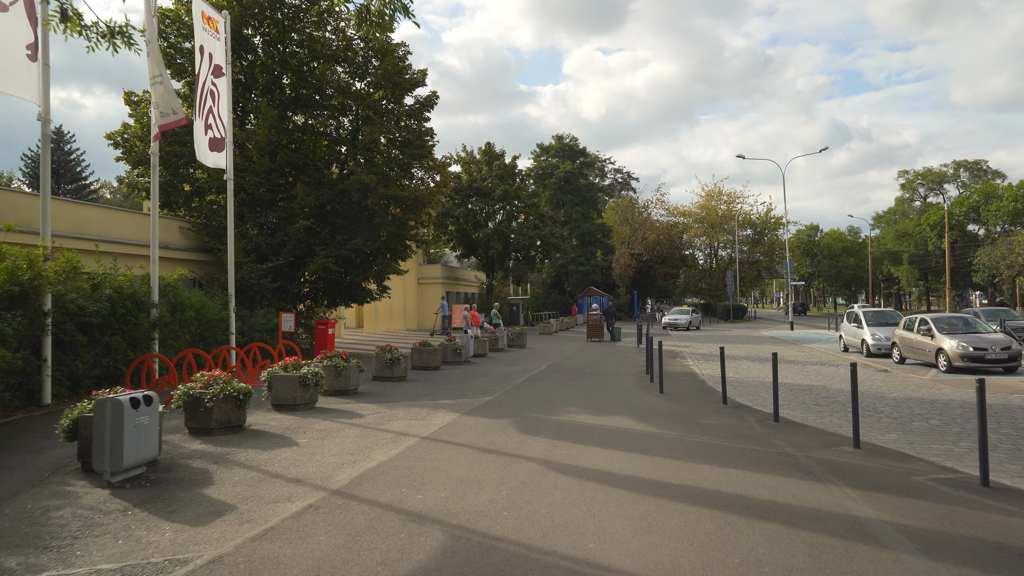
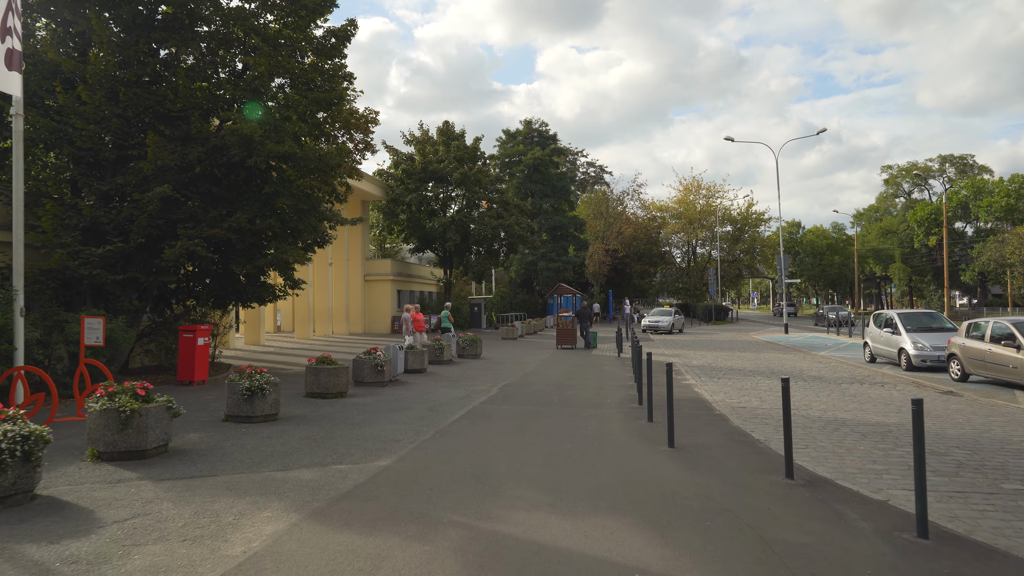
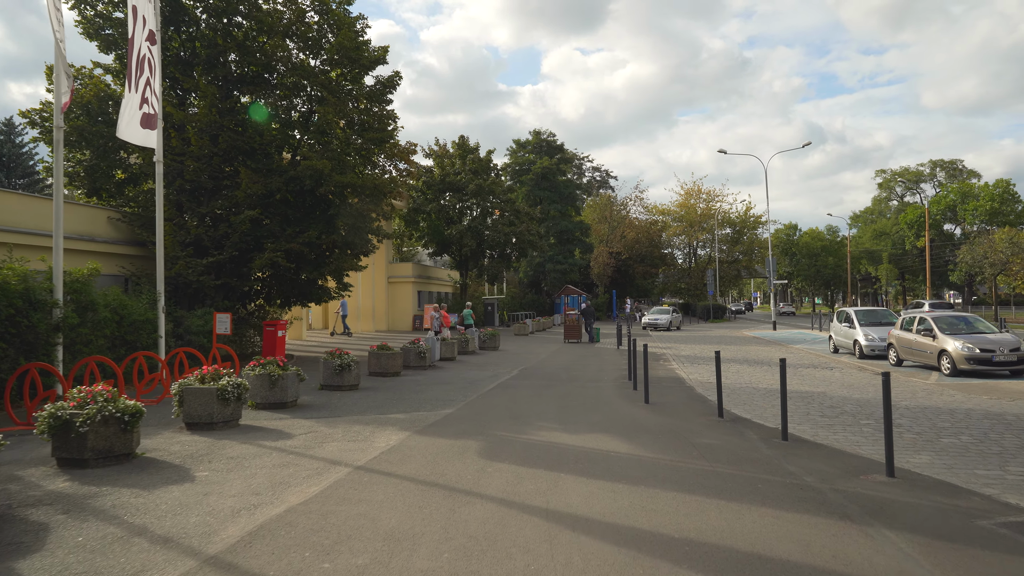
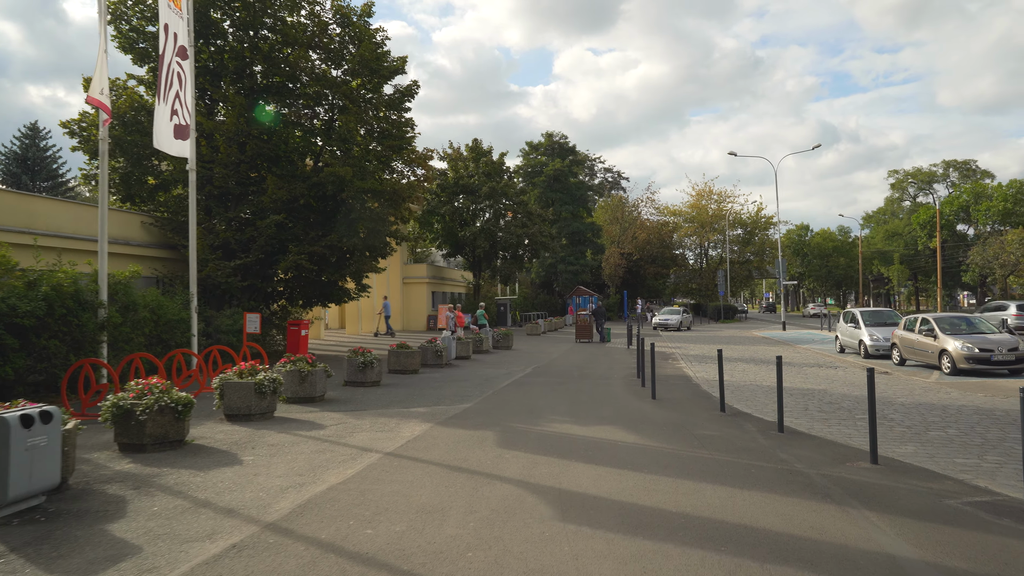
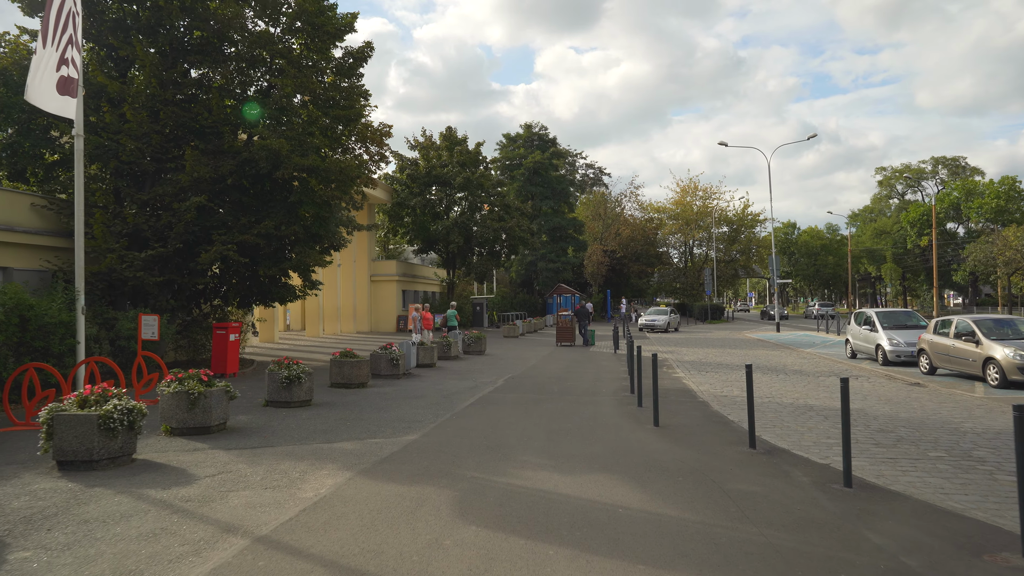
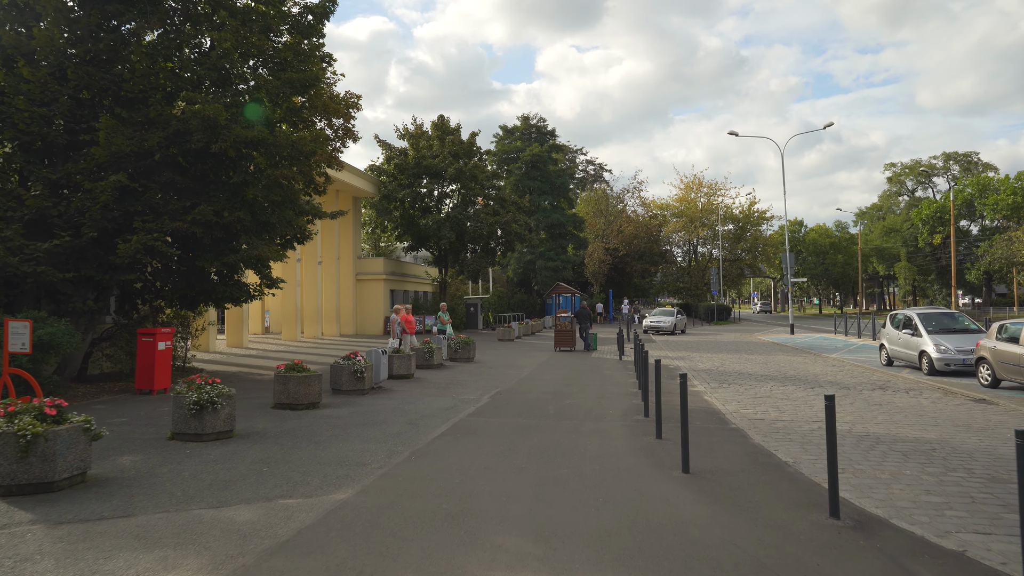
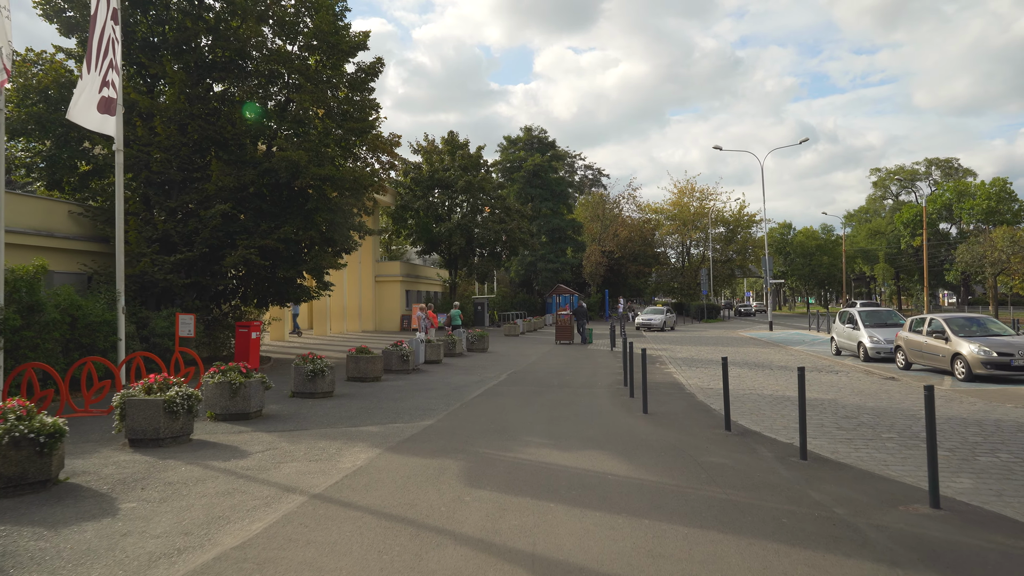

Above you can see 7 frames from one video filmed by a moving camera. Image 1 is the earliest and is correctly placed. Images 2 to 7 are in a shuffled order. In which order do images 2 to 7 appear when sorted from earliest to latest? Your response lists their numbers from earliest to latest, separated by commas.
4, 3, 7, 5, 2, 6
